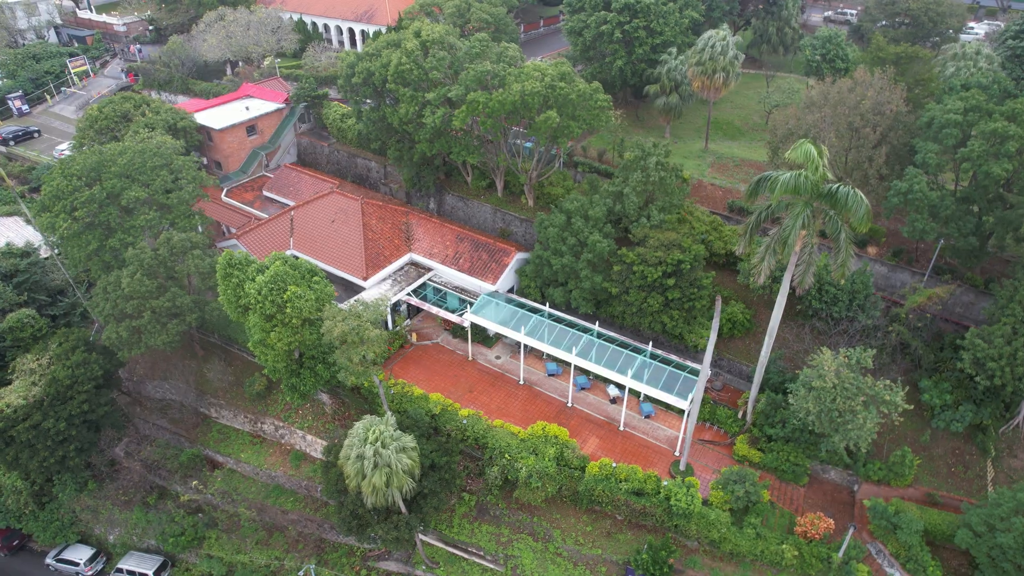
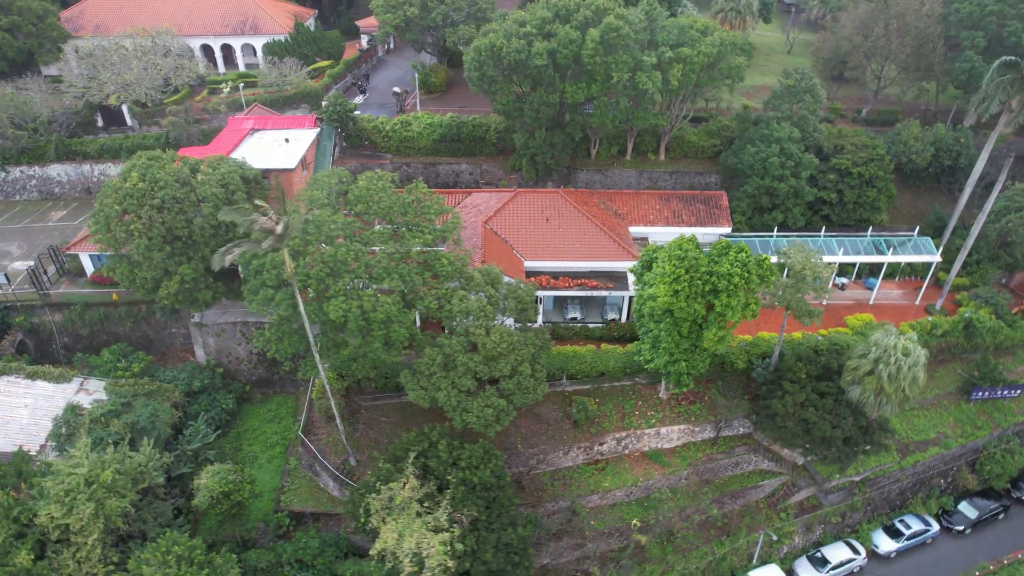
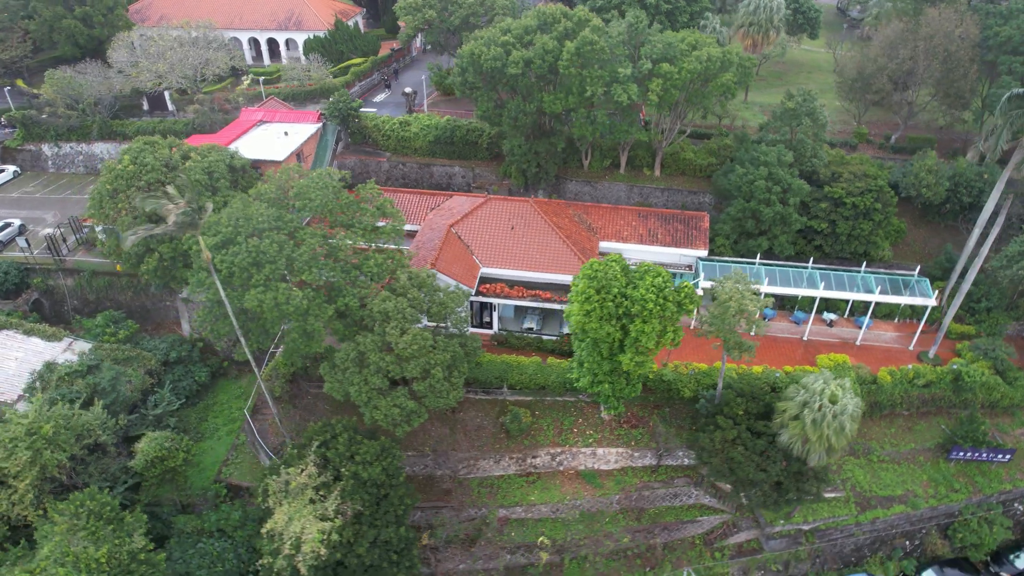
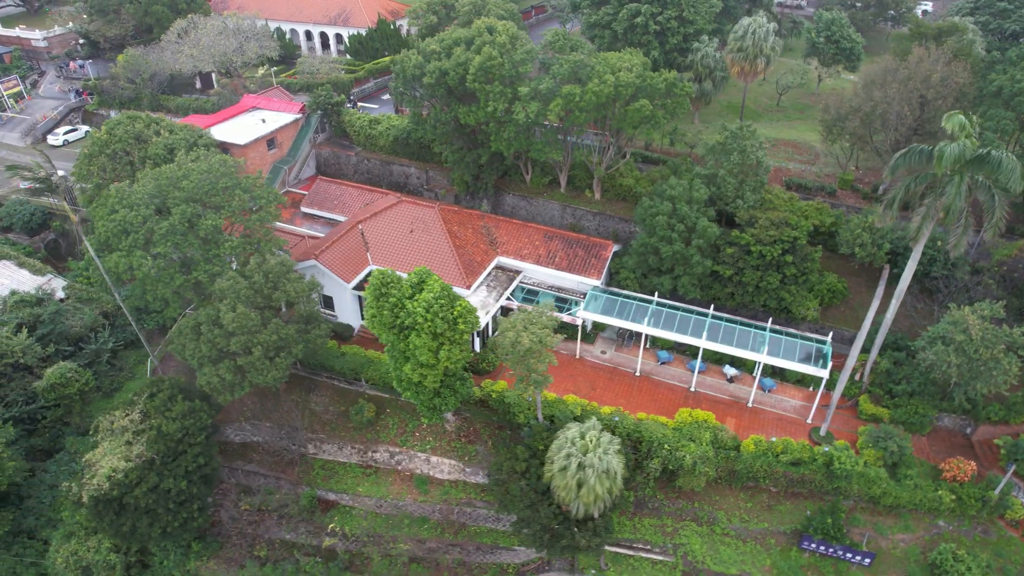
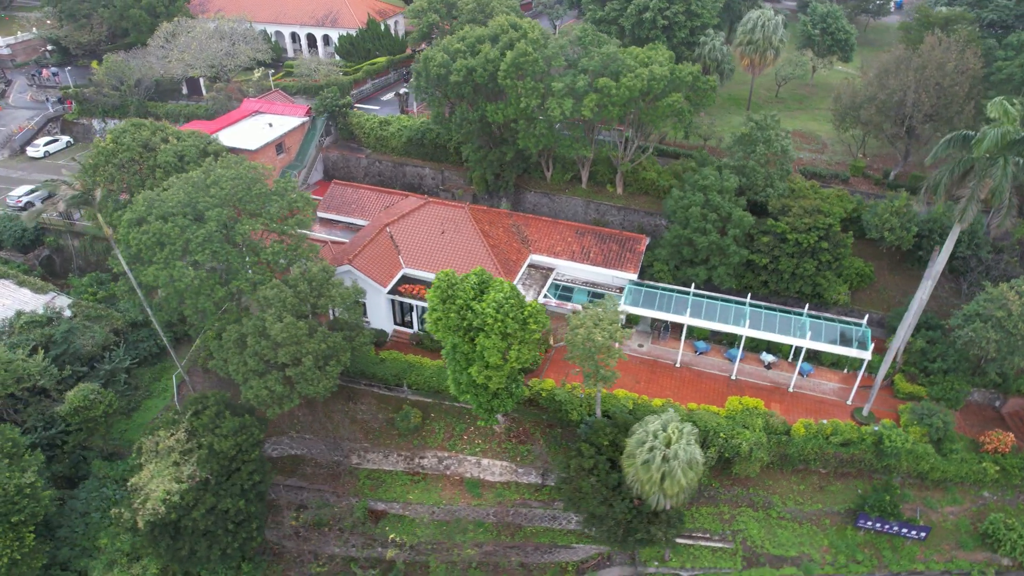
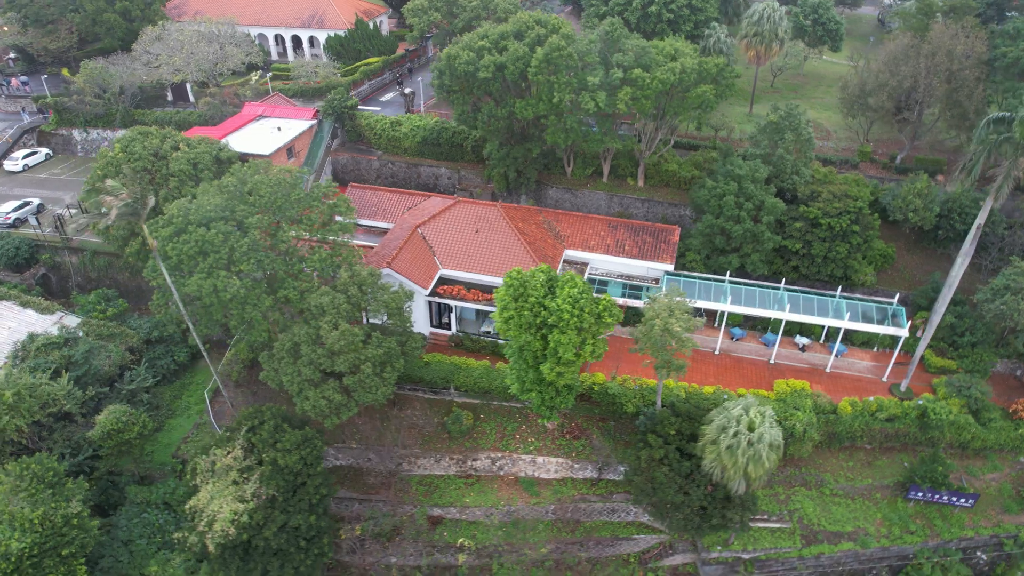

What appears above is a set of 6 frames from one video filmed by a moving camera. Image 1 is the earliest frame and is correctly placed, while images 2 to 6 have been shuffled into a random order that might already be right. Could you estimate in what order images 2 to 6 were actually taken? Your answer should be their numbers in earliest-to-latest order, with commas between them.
4, 5, 6, 3, 2
